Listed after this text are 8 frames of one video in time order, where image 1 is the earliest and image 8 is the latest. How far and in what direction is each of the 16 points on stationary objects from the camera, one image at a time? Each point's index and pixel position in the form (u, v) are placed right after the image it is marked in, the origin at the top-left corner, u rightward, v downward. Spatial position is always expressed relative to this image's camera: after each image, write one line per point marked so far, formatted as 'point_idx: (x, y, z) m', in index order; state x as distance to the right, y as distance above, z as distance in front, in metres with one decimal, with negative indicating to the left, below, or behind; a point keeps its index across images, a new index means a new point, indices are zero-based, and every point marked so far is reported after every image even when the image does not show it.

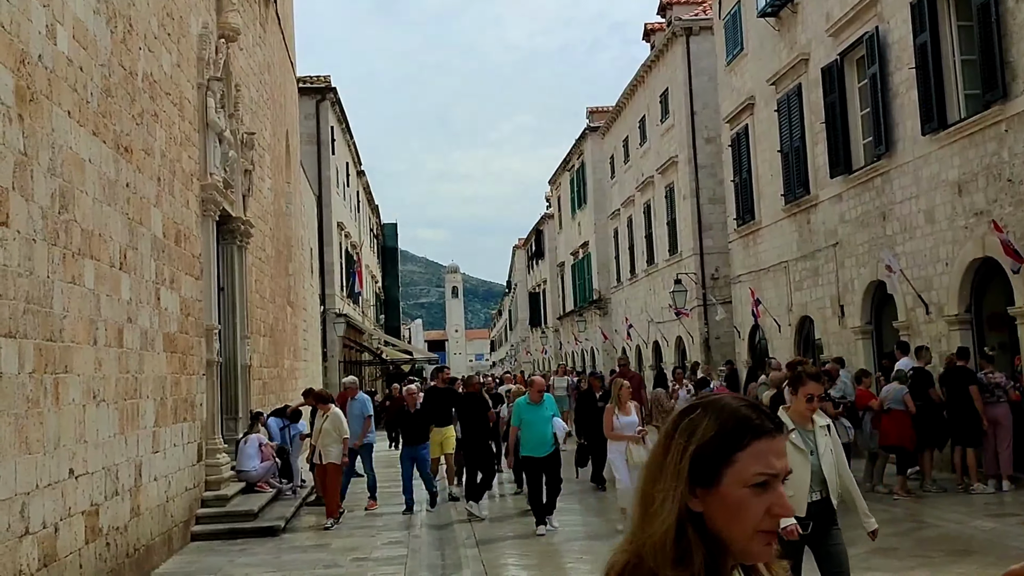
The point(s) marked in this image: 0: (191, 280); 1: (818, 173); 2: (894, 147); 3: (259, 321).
0: (-3.4, +0.1, +9.8) m
1: (+5.4, +2.0, +16.7) m
2: (+5.5, +2.0, +13.5) m
3: (-3.9, -0.5, +14.4) m
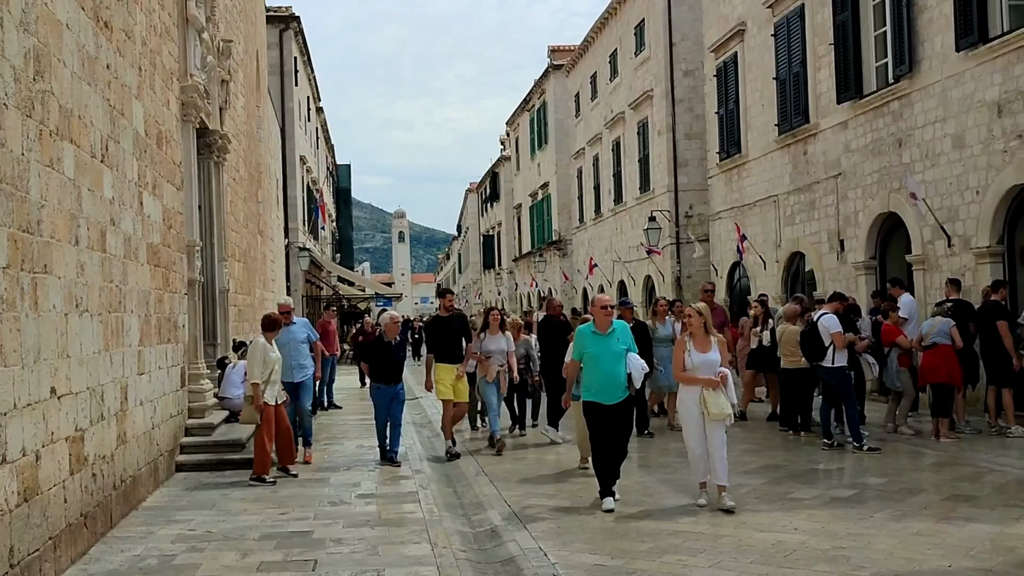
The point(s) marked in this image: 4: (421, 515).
0: (-3.2, +0.9, +8.6) m
1: (+5.2, +3.2, +15.9) m
2: (+5.5, +3.0, +12.6) m
3: (-4.0, +0.6, +13.2) m
4: (-0.6, -1.6, +6.3) m
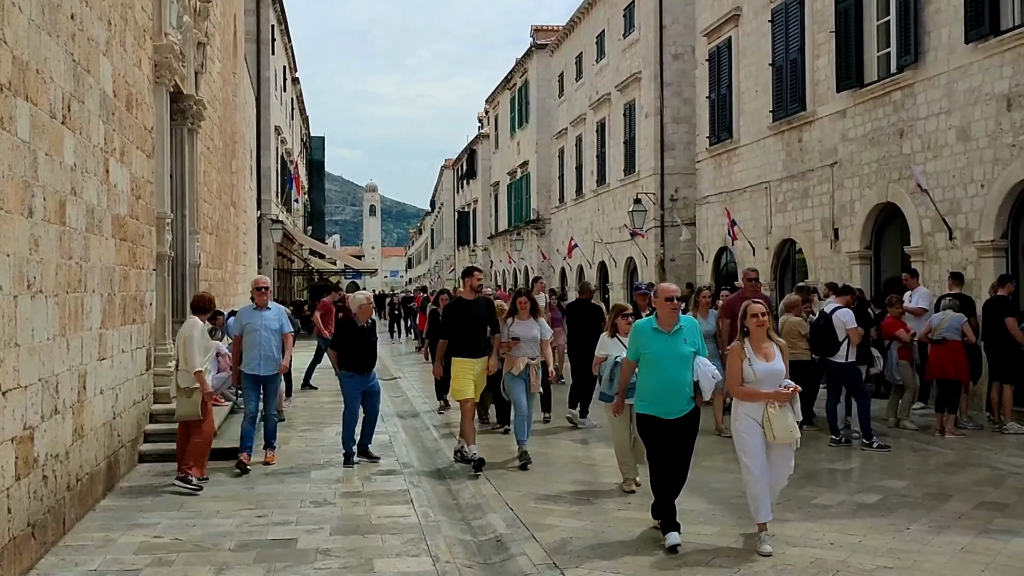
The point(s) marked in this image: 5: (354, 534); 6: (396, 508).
0: (-3.2, +1.2, +8.1) m
1: (+5.1, +3.3, +15.6) m
2: (+5.5, +3.0, +12.3) m
3: (-4.2, +1.0, +12.7) m
4: (-0.6, -1.5, +6.0) m
5: (-0.9, -1.4, +5.6) m
6: (-0.8, -1.5, +6.4) m
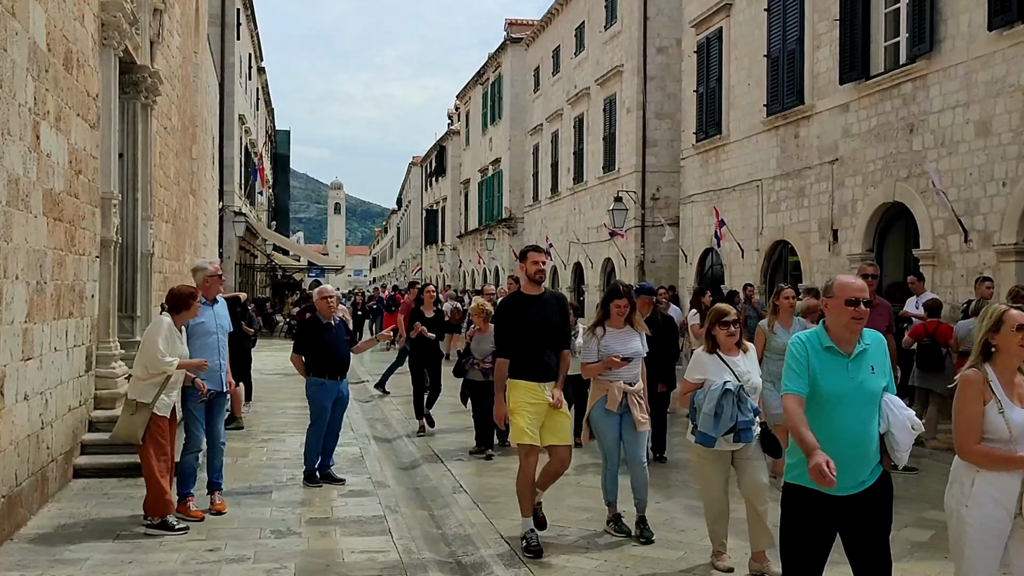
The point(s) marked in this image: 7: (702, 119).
0: (-3.2, +1.2, +7.0) m
1: (+4.8, +3.3, +14.8) m
2: (+5.3, +3.0, +11.6) m
3: (-4.4, +1.1, +11.6) m
4: (-0.6, -1.4, +5.0) m
5: (-0.9, -1.4, +4.6) m
6: (-0.8, -1.5, +5.4) m
7: (+4.0, +3.5, +19.6) m
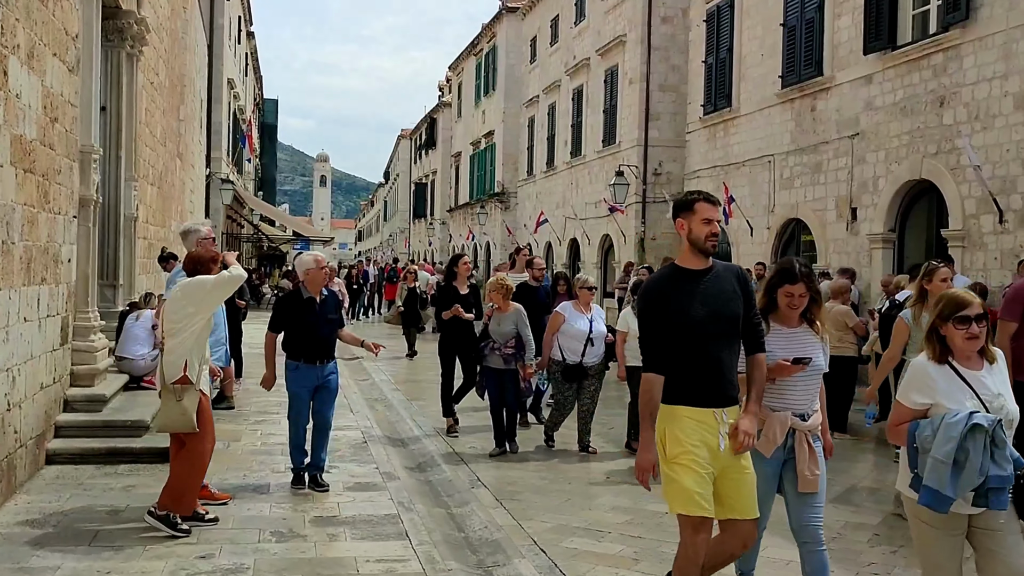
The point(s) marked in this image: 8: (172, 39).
0: (-3.1, +1.5, +6.3) m
1: (+4.9, +3.6, +14.1) m
2: (+5.4, +3.2, +10.9) m
3: (-4.3, +1.4, +10.9) m
4: (-0.5, -1.3, +4.4) m
5: (-0.8, -1.3, +4.0) m
6: (-0.7, -1.3, +4.8) m
7: (+4.0, +4.0, +18.9) m
8: (-5.1, +3.8, +14.1) m
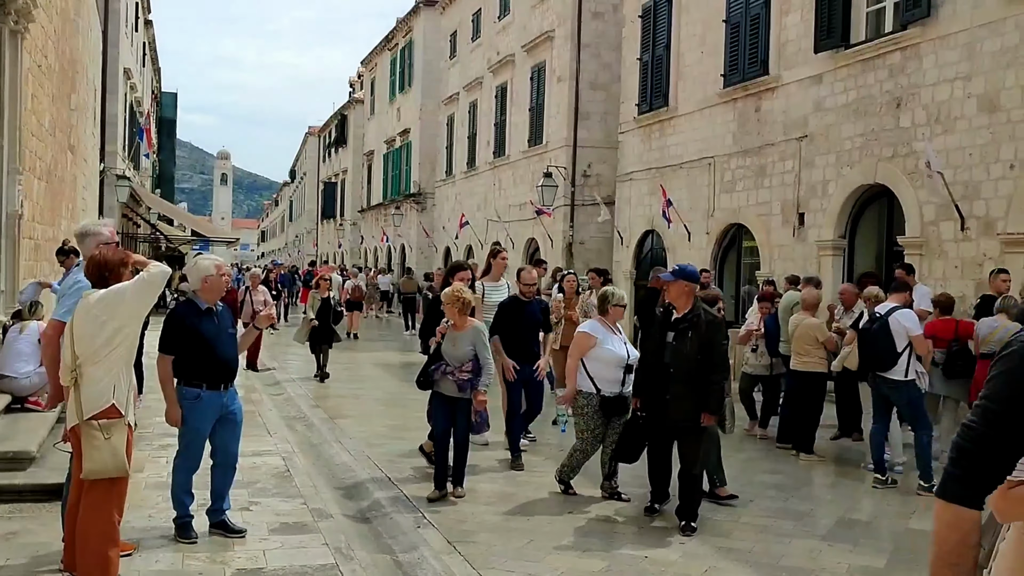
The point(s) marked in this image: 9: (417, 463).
0: (-3.3, +1.5, +5.1) m
1: (+4.0, +3.5, +13.6) m
2: (+4.8, +3.1, +10.5) m
3: (-4.9, +1.5, +9.5) m
4: (-0.6, -1.3, +3.4) m
5: (-0.8, -1.3, +3.0) m
6: (-0.8, -1.3, +3.8) m
7: (+2.6, +3.9, +18.3) m
8: (-6.0, +3.8, +12.6) m
9: (-0.8, -1.5, +7.9) m
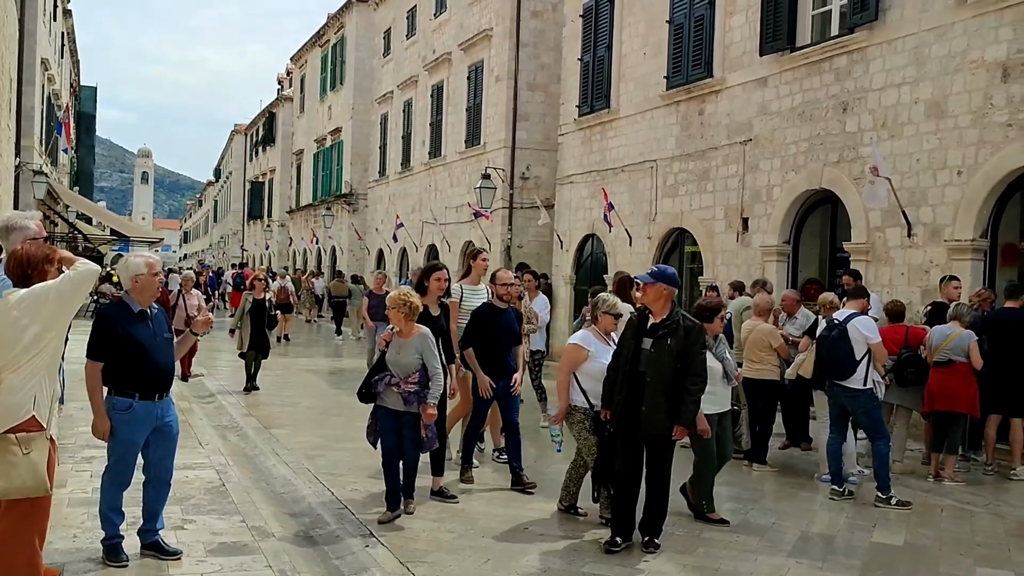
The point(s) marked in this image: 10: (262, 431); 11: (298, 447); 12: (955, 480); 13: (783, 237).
0: (-3.5, +1.5, +4.4) m
1: (+3.1, +3.4, +13.5) m
2: (+4.1, +3.0, +10.4) m
3: (-5.4, +1.4, +8.7) m
4: (-0.7, -1.3, +2.9) m
5: (-0.9, -1.3, +2.5) m
6: (-0.9, -1.3, +3.3) m
7: (+1.4, +3.8, +18.0) m
8: (-6.7, +3.7, +11.7) m
9: (-1.2, -1.5, +7.4) m
10: (-2.5, -1.4, +9.4) m
11: (-2.0, -1.5, +8.7) m
12: (+3.4, -1.5, +7.0) m
13: (+3.5, +0.7, +12.1) m
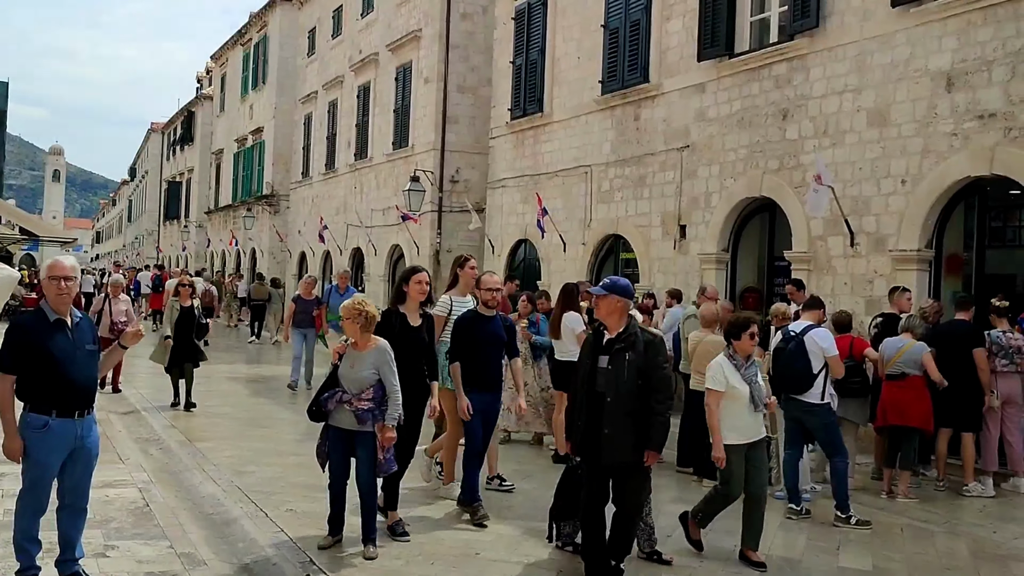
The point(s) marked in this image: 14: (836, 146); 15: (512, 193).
0: (-3.7, +1.5, +3.7) m
1: (+2.2, +3.3, +13.2) m
2: (+3.5, +2.9, +10.3) m
3: (-6.0, +1.4, +7.8) m
4: (-0.8, -1.4, +2.4) m
5: (-1.0, -1.3, +2.0) m
6: (-1.1, -1.4, +2.7) m
7: (+0.2, +3.7, +17.7) m
8: (-7.5, +3.7, +10.7) m
9: (-1.7, -1.6, +6.8) m
10: (-3.1, -1.5, +8.7) m
11: (-2.6, -1.5, +8.1) m
12: (+3.0, -1.6, +6.9) m
13: (+2.7, +0.6, +11.9) m
14: (+3.5, +1.5, +10.1) m
15: (0.0, +1.8, +17.9) m
